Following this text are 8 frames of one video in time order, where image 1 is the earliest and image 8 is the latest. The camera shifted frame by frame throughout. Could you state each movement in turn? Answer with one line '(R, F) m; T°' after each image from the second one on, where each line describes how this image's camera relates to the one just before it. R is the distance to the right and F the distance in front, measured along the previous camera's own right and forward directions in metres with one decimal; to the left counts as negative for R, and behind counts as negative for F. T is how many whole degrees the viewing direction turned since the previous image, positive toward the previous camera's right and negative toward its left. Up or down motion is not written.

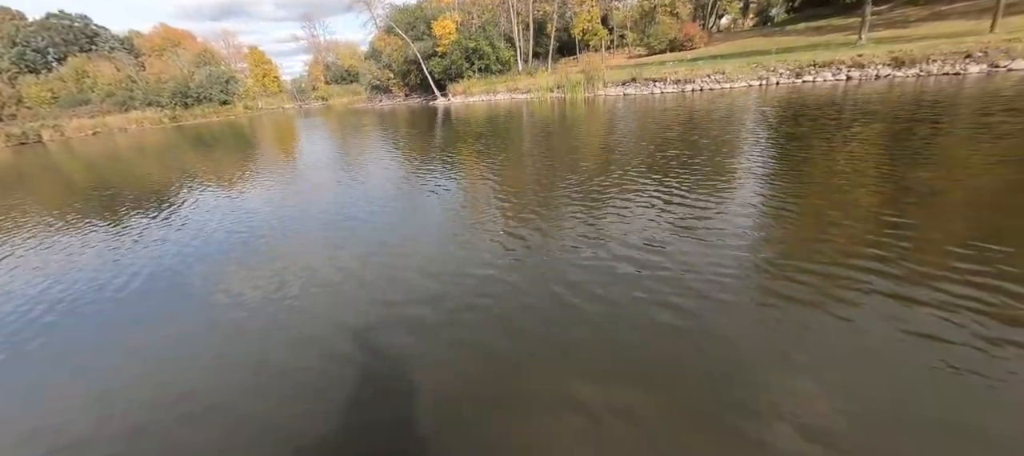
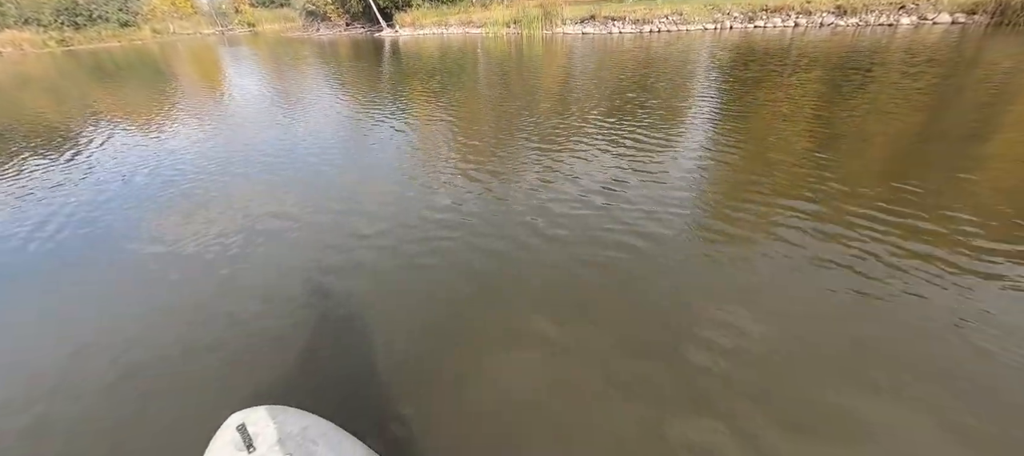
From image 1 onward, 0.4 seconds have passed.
(-0.3, -0.1) m; +7°
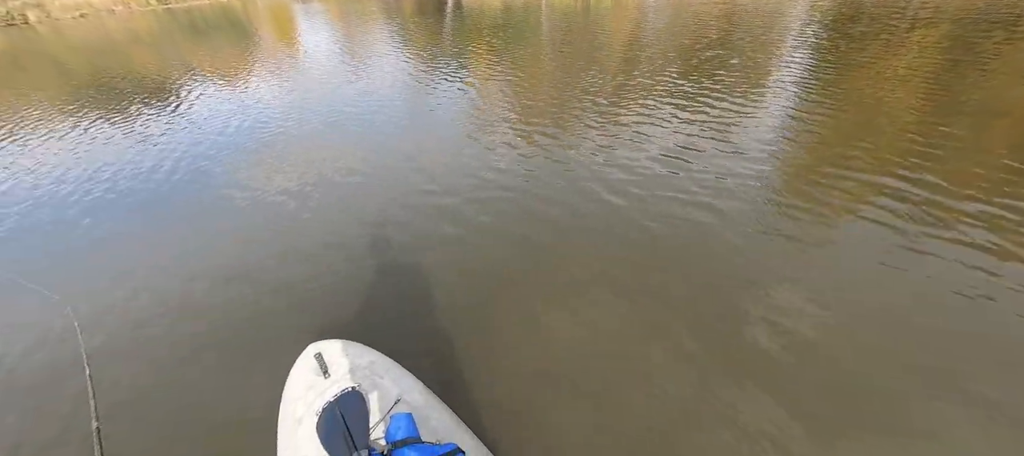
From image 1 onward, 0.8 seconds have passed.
(-0.1, 0.0) m; -7°
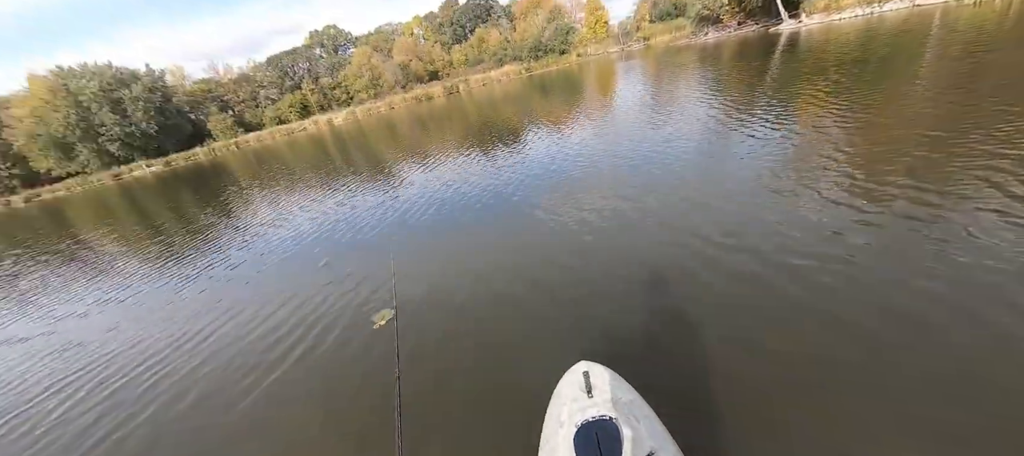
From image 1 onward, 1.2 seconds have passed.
(-0.1, -0.9) m; -10°
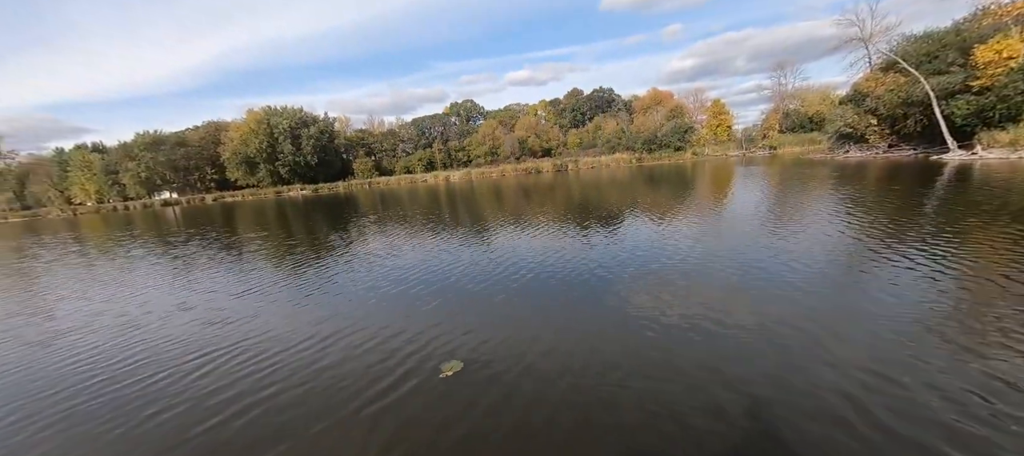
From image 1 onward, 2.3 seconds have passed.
(+0.5, 0.0) m; -15°
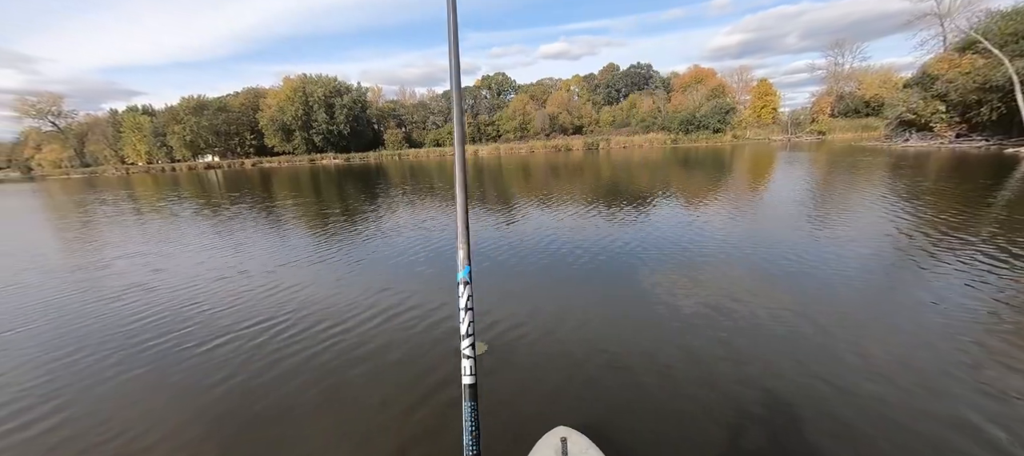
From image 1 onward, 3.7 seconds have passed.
(+0.2, +0.1) m; -4°
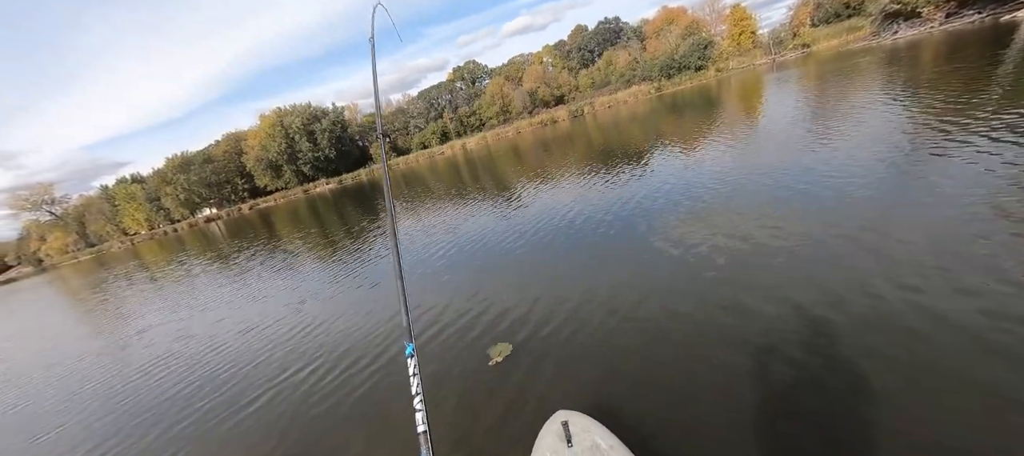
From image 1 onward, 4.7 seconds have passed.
(+0.1, +0.1) m; -1°
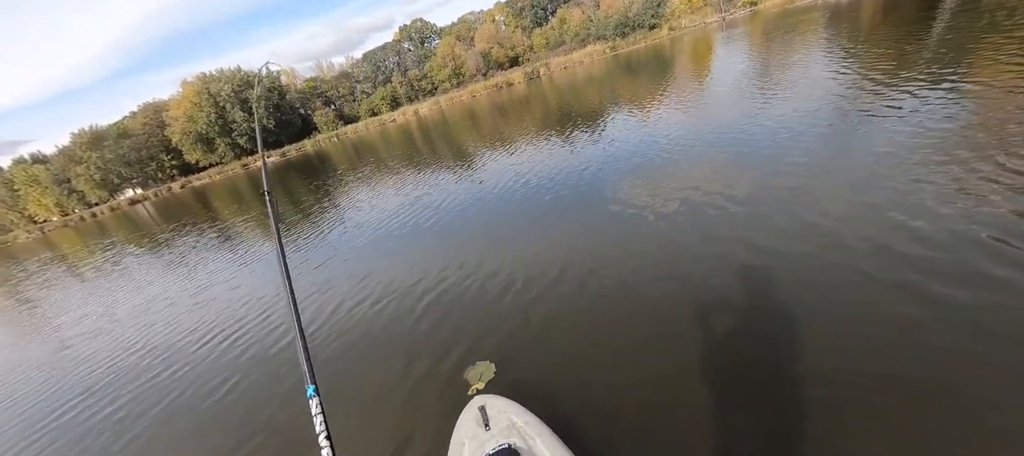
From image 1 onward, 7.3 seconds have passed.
(-0.2, +0.2) m; +6°
